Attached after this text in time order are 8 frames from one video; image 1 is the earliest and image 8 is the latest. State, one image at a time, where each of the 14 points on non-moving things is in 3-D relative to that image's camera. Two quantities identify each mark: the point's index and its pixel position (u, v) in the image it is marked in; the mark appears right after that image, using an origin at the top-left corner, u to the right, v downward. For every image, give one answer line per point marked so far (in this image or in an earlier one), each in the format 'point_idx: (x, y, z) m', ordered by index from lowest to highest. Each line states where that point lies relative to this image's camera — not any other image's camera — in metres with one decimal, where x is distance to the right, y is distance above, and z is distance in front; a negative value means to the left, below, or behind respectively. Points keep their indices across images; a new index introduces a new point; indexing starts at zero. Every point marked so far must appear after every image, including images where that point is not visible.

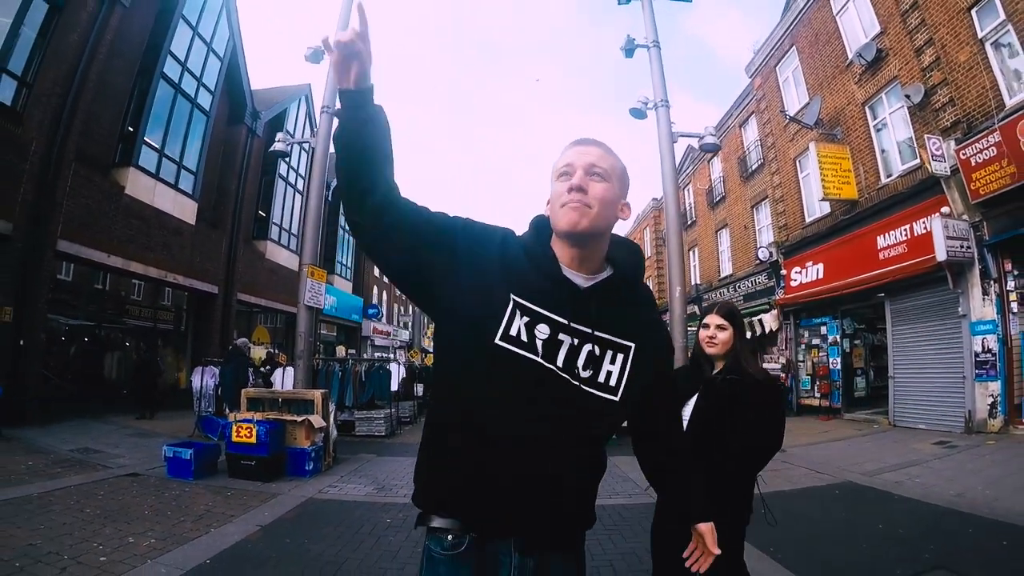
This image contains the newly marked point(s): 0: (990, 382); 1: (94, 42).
0: (+7.8, -1.5, +8.0) m
1: (-8.3, +4.8, +9.7) m
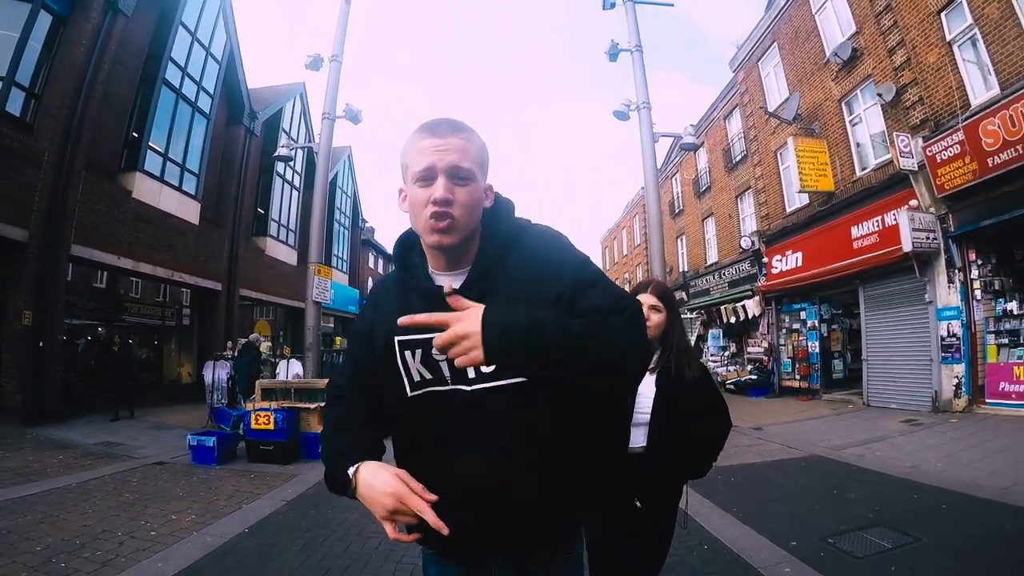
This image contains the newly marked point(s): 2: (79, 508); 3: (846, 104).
0: (+7.8, -1.3, +8.6) m
1: (-8.5, +4.8, +10.0) m
2: (-3.8, -2.0, +4.3) m
3: (+7.8, +4.3, +11.3) m
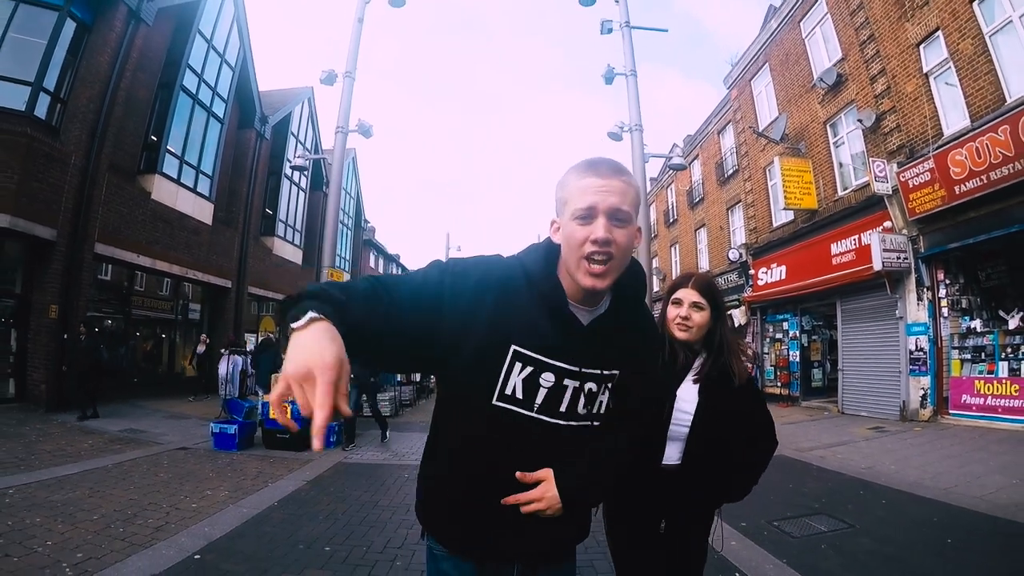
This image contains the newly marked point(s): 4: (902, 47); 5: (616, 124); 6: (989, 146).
0: (+7.7, -1.7, +9.2) m
1: (-8.4, +4.9, +10.6) m
2: (-3.9, -2.0, +4.9) m
3: (+7.8, +3.9, +11.9) m
4: (+7.9, +4.9, +9.8) m
5: (+2.0, +3.1, +9.5) m
6: (+7.7, +2.2, +7.9) m
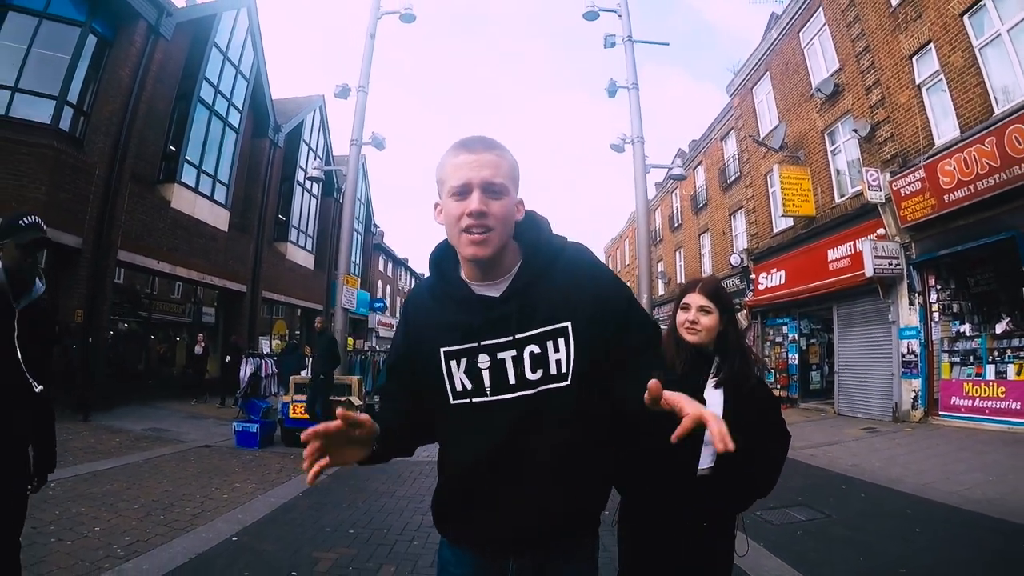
0: (+7.8, -1.8, +9.5) m
1: (-8.3, +4.8, +11.1) m
2: (-3.9, -2.1, +5.3) m
3: (+7.9, +3.8, +12.3) m
4: (+8.0, +4.8, +10.2) m
5: (+2.1, +3.0, +9.8) m
6: (+7.7, +2.1, +8.2) m
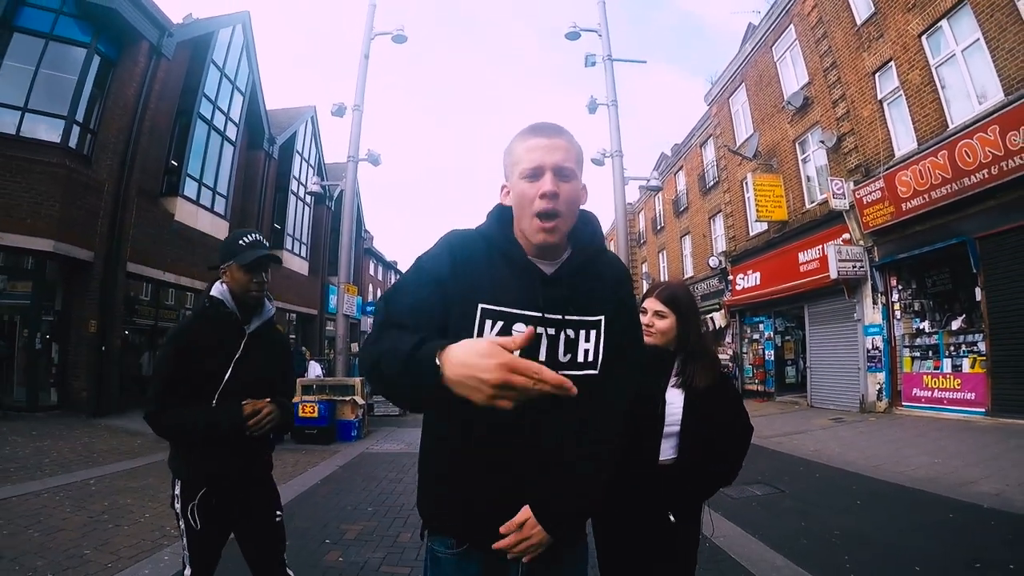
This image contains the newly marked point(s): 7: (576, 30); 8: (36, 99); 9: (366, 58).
0: (+7.6, -1.8, +10.2) m
1: (-8.6, +4.6, +11.5) m
2: (-3.9, -2.2, +5.8) m
3: (+7.7, +3.8, +13.0) m
4: (+7.7, +4.8, +10.9) m
5: (+1.9, +2.9, +10.5) m
6: (+7.6, +2.1, +8.9) m
7: (+1.4, +5.8, +11.0) m
8: (-9.7, +3.8, +9.9) m
9: (-3.3, +5.3, +11.2) m
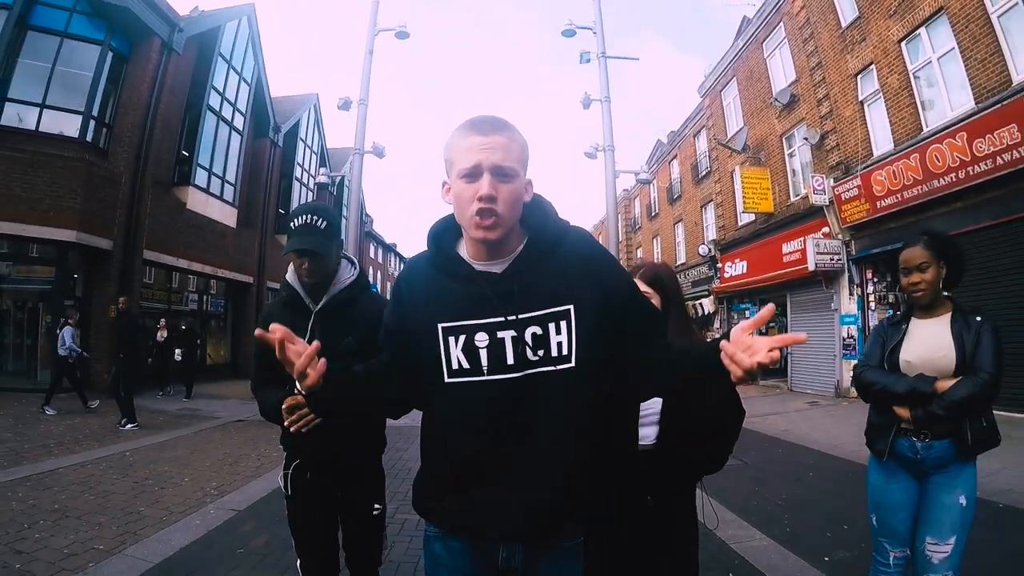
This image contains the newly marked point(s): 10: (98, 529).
0: (+7.5, -1.6, +10.9) m
1: (-8.6, +4.9, +11.9) m
2: (-4.0, -2.1, +6.5) m
3: (+7.6, +4.1, +13.5) m
4: (+7.7, +5.0, +11.4) m
5: (+1.8, +3.2, +11.0) m
6: (+7.5, +2.3, +9.4) m
7: (+1.4, +6.1, +11.4) m
8: (-9.7, +4.1, +10.3) m
9: (-3.4, +5.6, +11.6) m
10: (-3.3, -1.9, +3.8) m
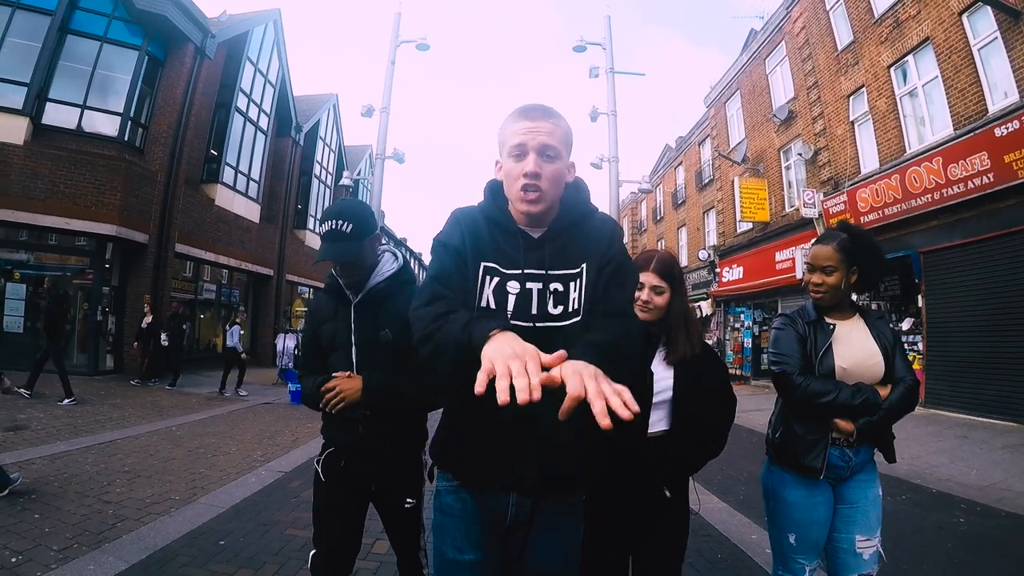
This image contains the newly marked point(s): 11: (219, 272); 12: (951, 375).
0: (+7.6, -1.8, +11.6) m
1: (-8.4, +5.2, +12.8) m
2: (-4.0, -2.0, +7.3) m
3: (+7.9, +3.9, +14.1) m
4: (+8.0, +4.8, +12.0) m
5: (+2.0, +3.1, +11.7) m
6: (+7.7, +2.0, +10.1) m
7: (+1.7, +6.0, +12.1) m
8: (-9.5, +4.4, +11.2) m
9: (-3.1, +5.7, +12.3) m
10: (-3.3, -1.9, +4.6) m
11: (-8.8, +0.5, +14.7) m
12: (+8.0, -1.6, +9.0) m
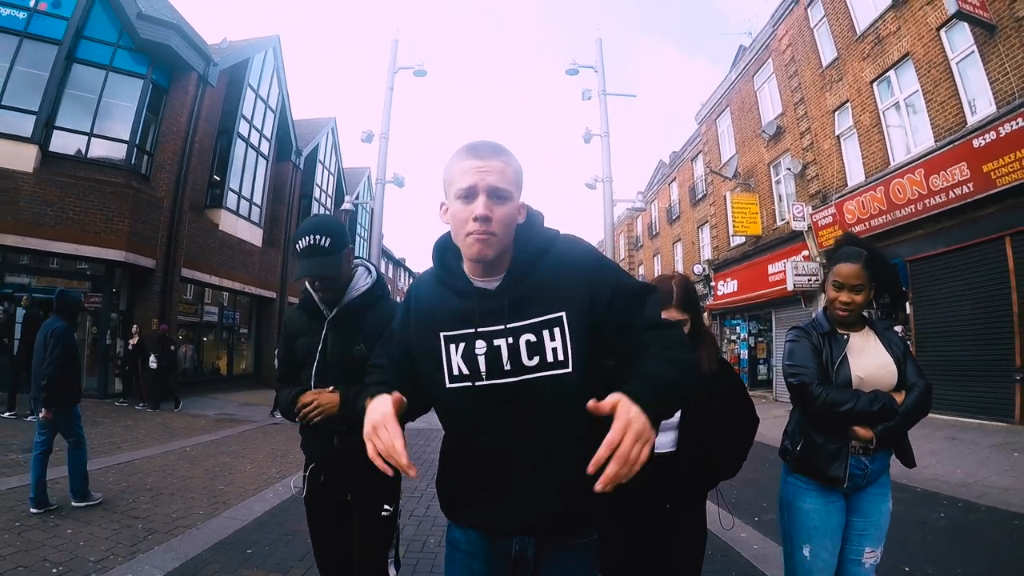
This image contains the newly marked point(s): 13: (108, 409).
0: (+7.7, -2.0, +11.8) m
1: (-8.5, +4.5, +13.1) m
2: (-3.9, -2.4, +7.5) m
3: (+7.8, +3.6, +14.5) m
4: (+7.9, +4.5, +12.4) m
5: (+2.0, +2.8, +12.1) m
6: (+7.7, +1.9, +10.5) m
7: (+1.6, +5.6, +12.5) m
8: (-9.6, +3.8, +11.5) m
9: (-3.2, +5.2, +12.8) m
10: (-3.2, -2.1, +4.8) m
11: (-8.8, -0.2, +14.9) m
12: (+8.1, -1.8, +9.2) m
13: (-8.6, -2.6, +10.4) m
